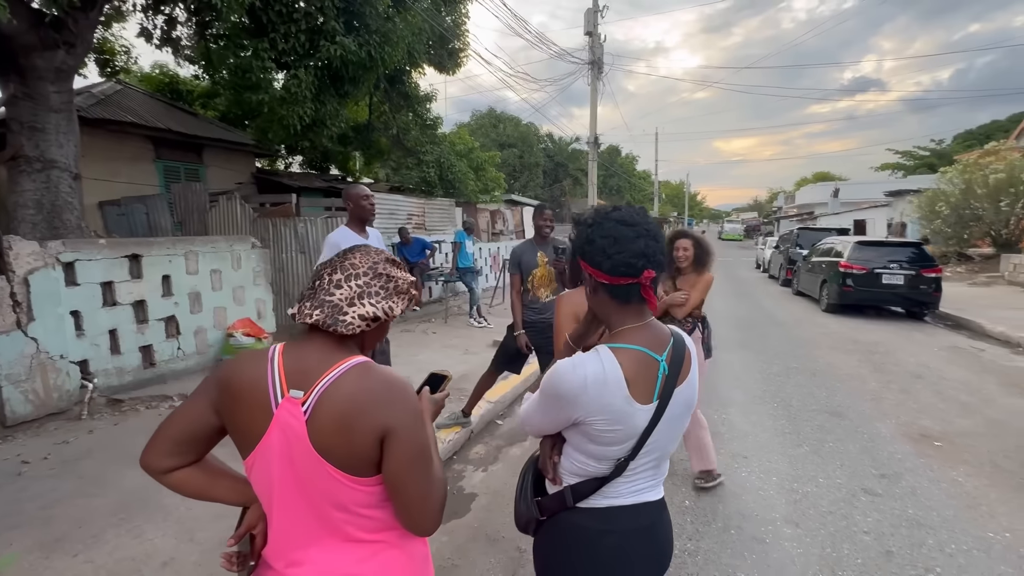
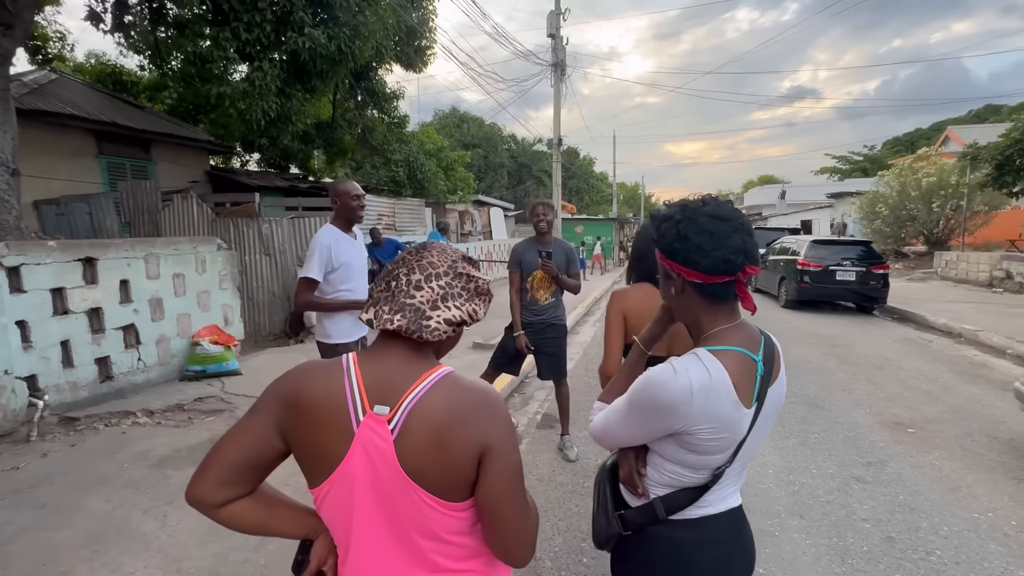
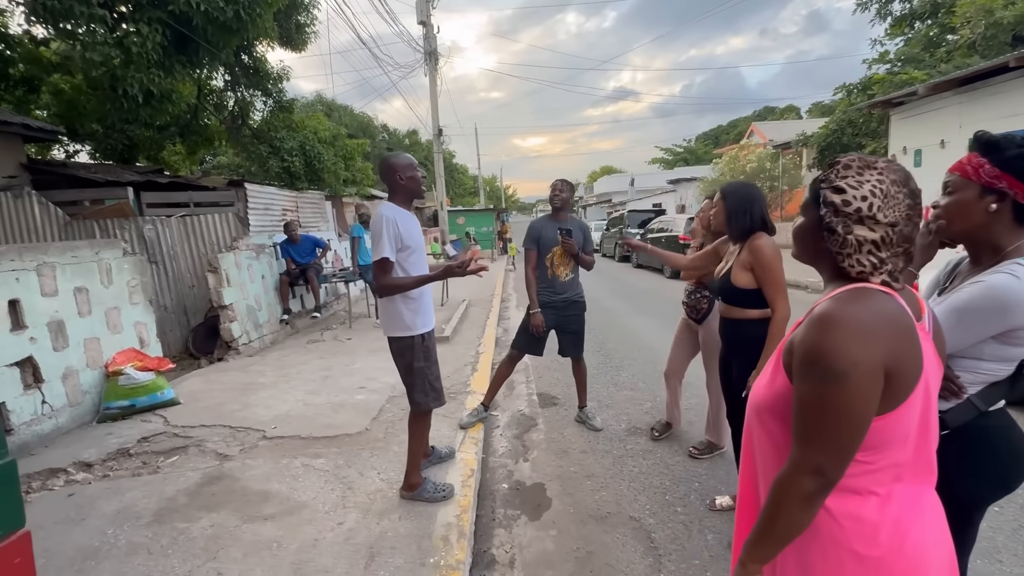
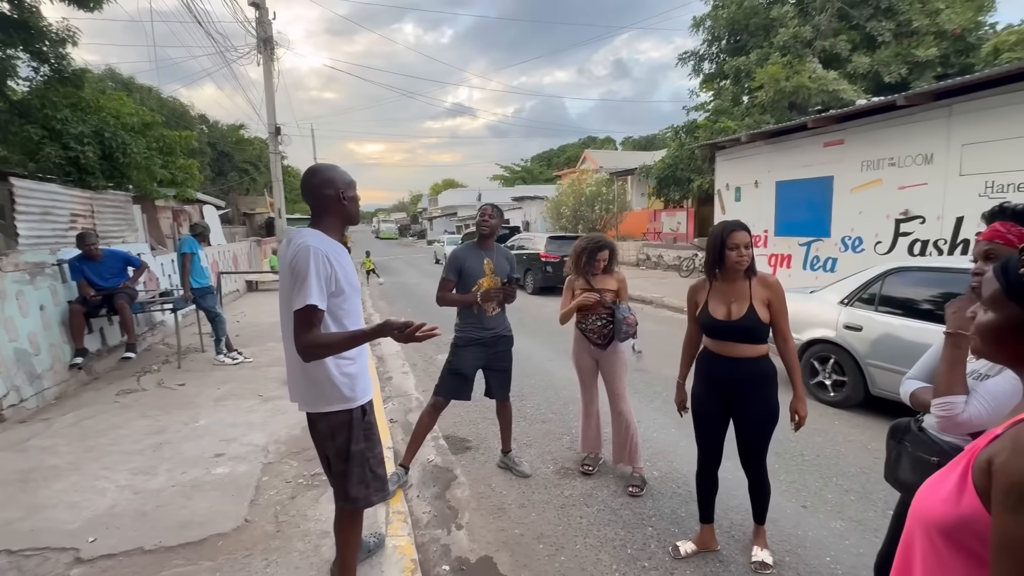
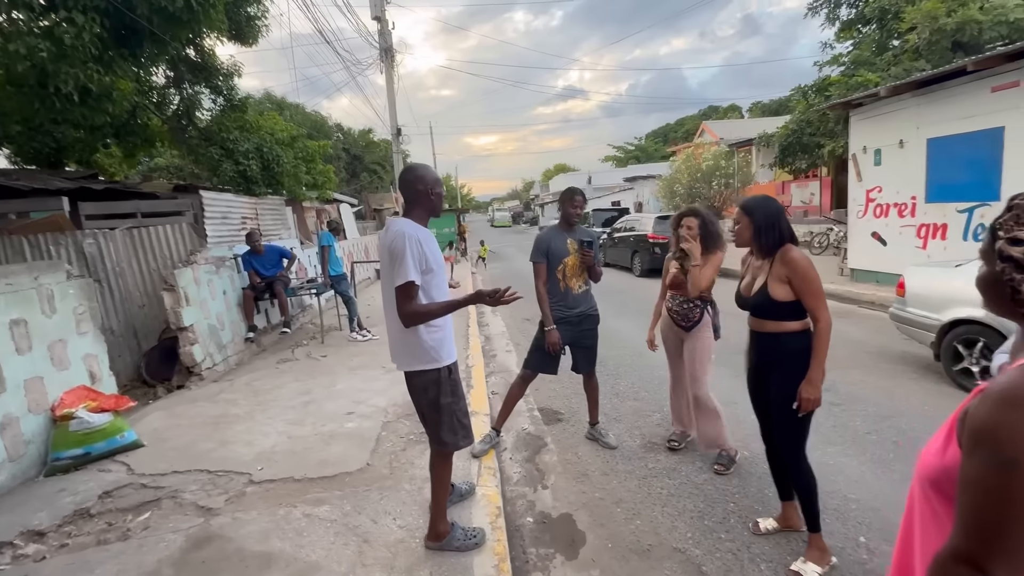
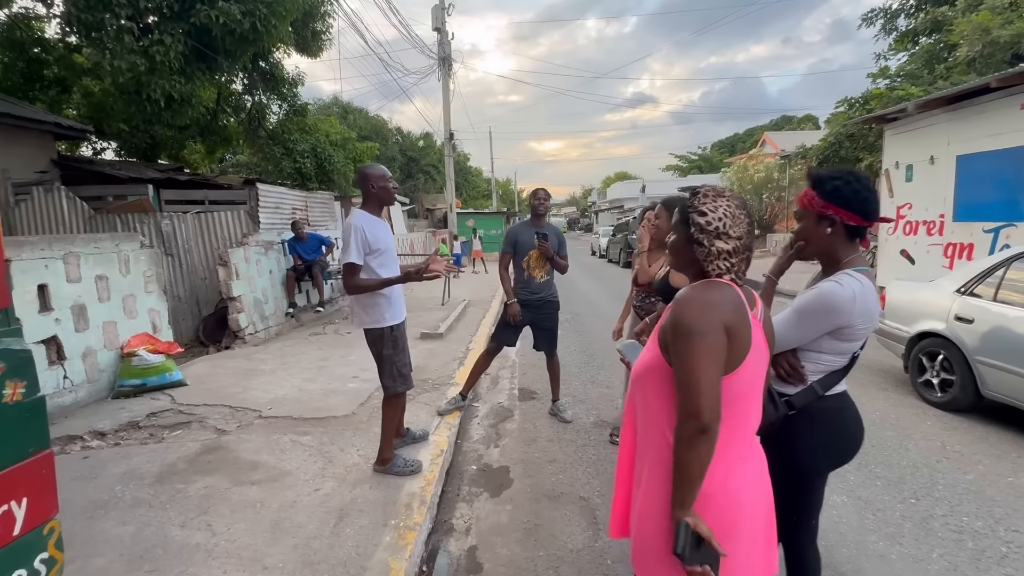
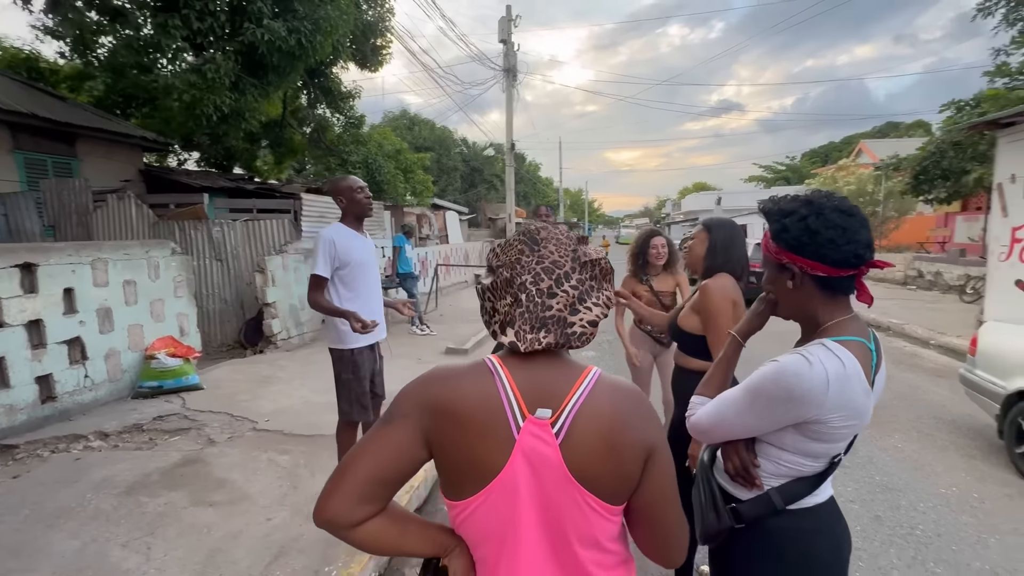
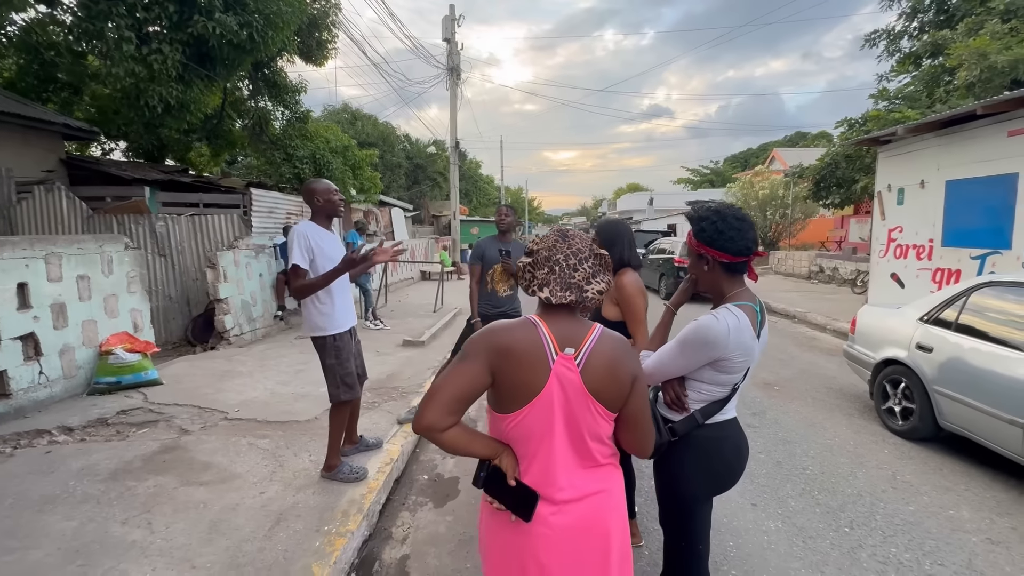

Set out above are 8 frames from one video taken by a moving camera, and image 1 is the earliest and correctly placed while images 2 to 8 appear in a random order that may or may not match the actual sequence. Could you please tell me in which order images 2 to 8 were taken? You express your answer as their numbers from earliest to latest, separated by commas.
2, 7, 8, 6, 3, 5, 4
